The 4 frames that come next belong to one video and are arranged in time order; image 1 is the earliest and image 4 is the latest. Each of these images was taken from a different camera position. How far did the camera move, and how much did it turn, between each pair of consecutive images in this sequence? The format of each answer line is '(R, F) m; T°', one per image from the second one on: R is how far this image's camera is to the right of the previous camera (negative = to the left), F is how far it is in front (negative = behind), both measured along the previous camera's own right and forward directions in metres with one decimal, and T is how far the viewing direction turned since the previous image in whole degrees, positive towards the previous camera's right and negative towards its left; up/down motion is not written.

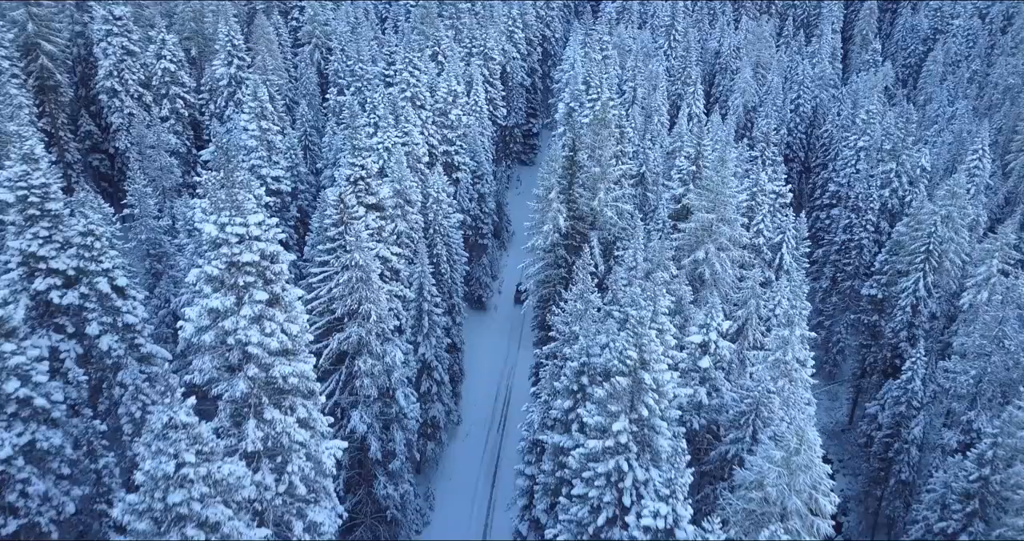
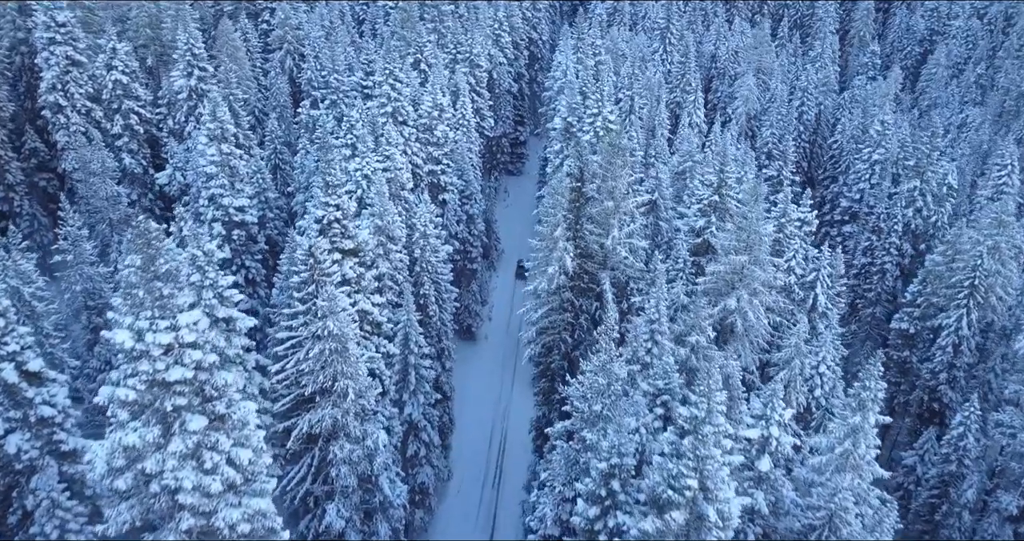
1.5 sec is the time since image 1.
(-0.7, +4.4) m; +1°
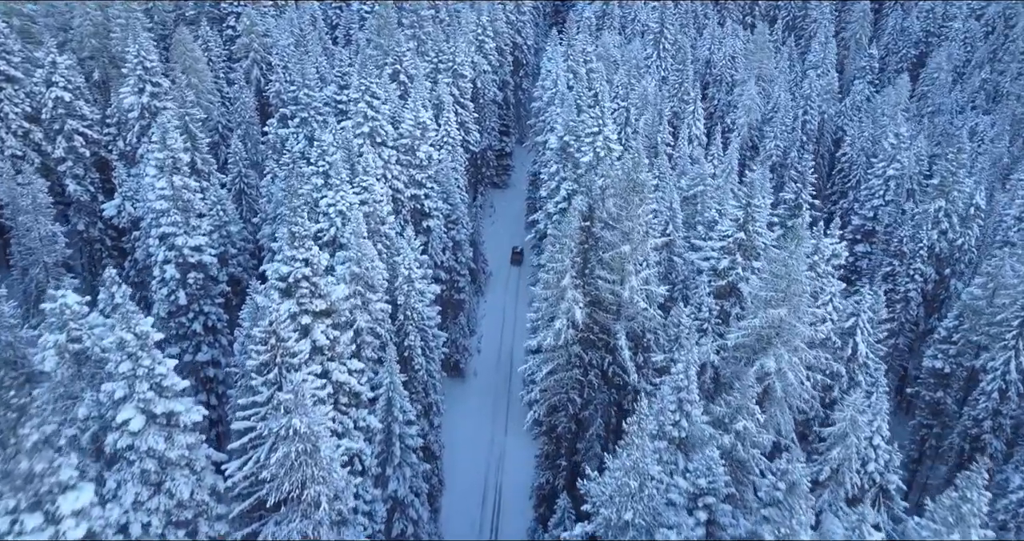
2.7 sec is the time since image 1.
(-0.6, +4.0) m; +2°
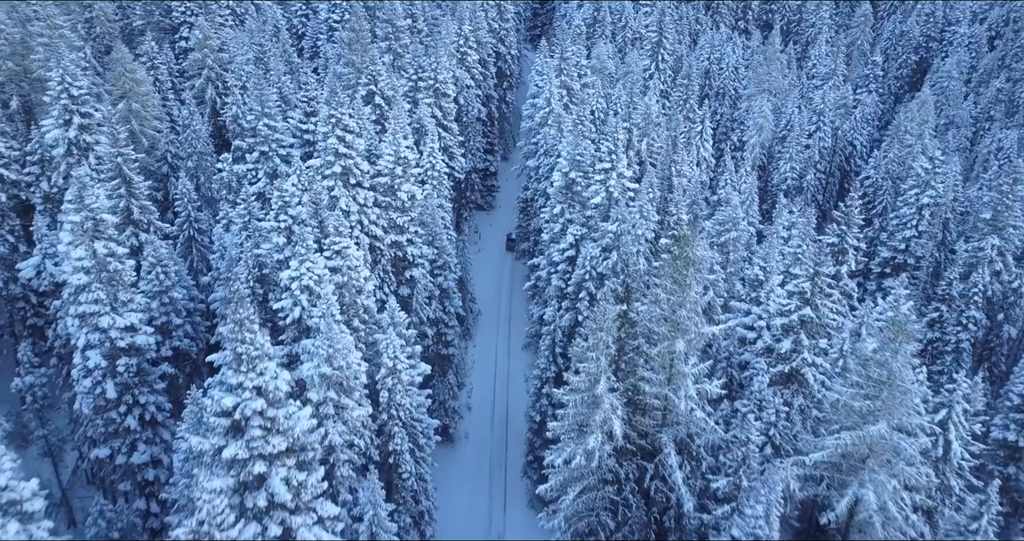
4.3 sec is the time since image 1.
(-1.0, +5.5) m; +2°
